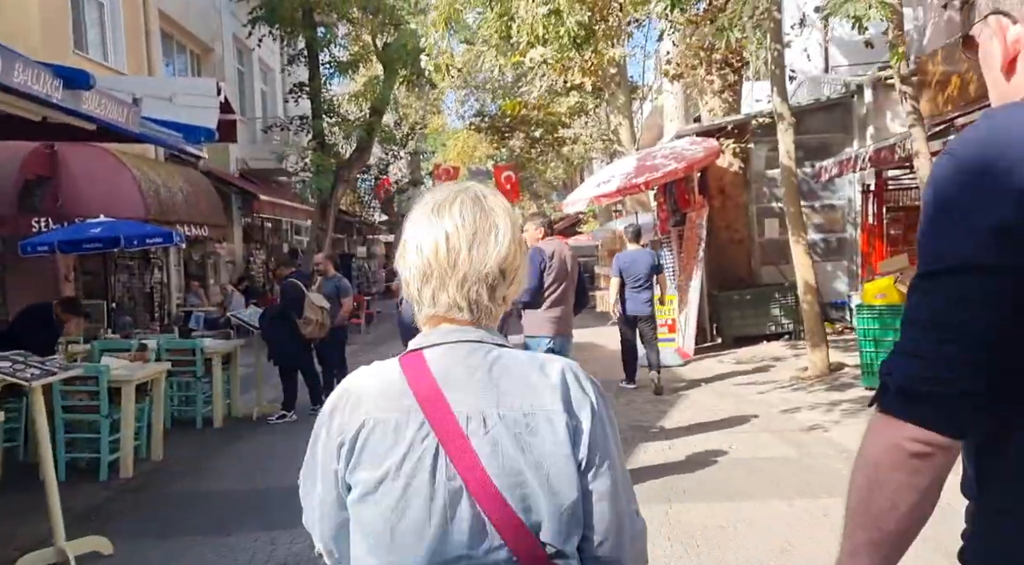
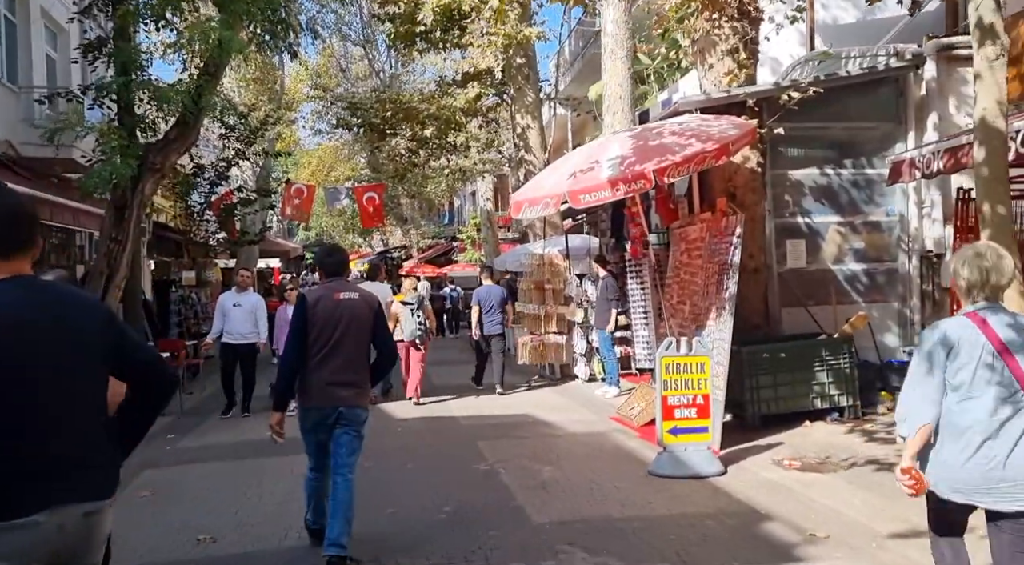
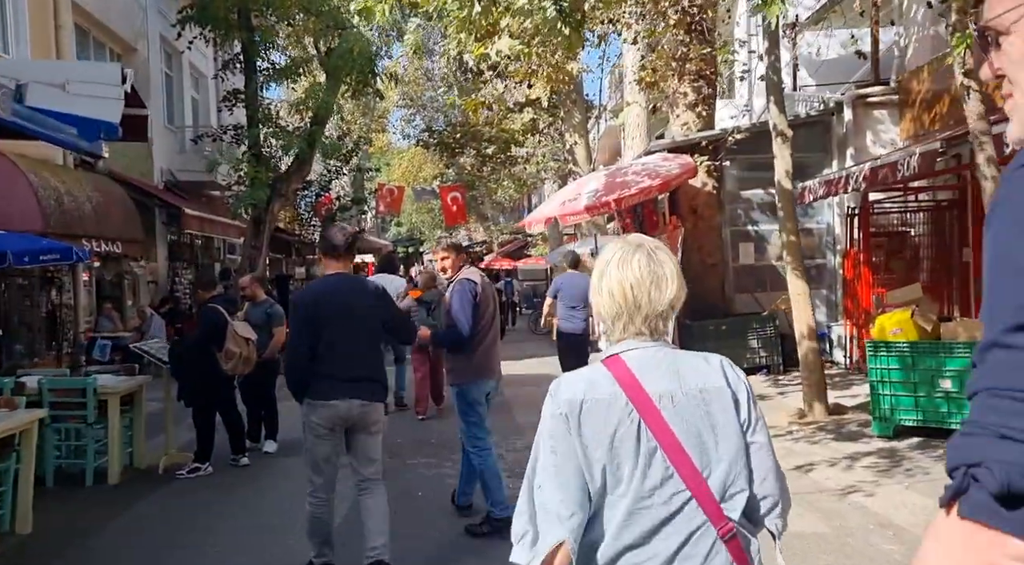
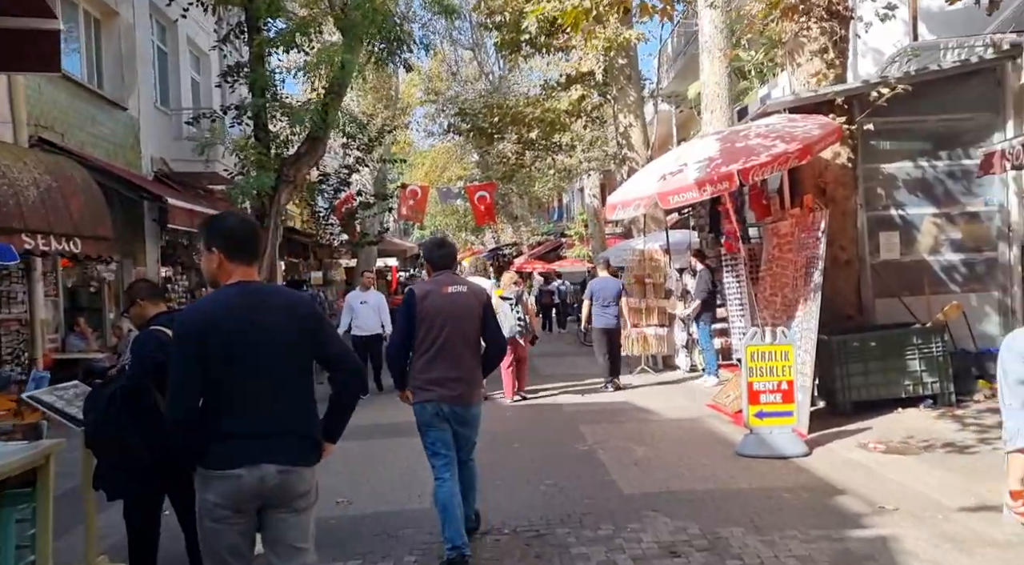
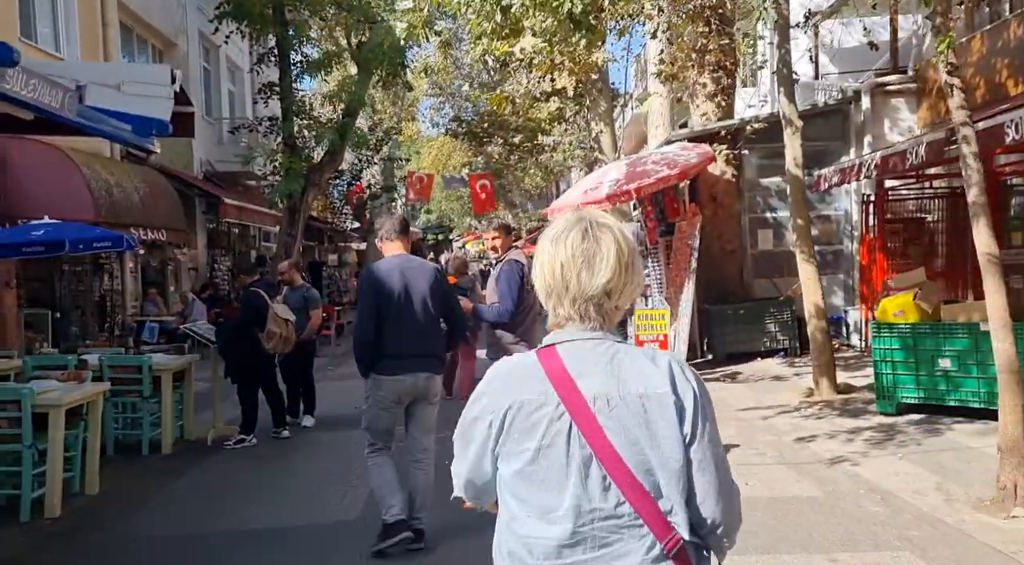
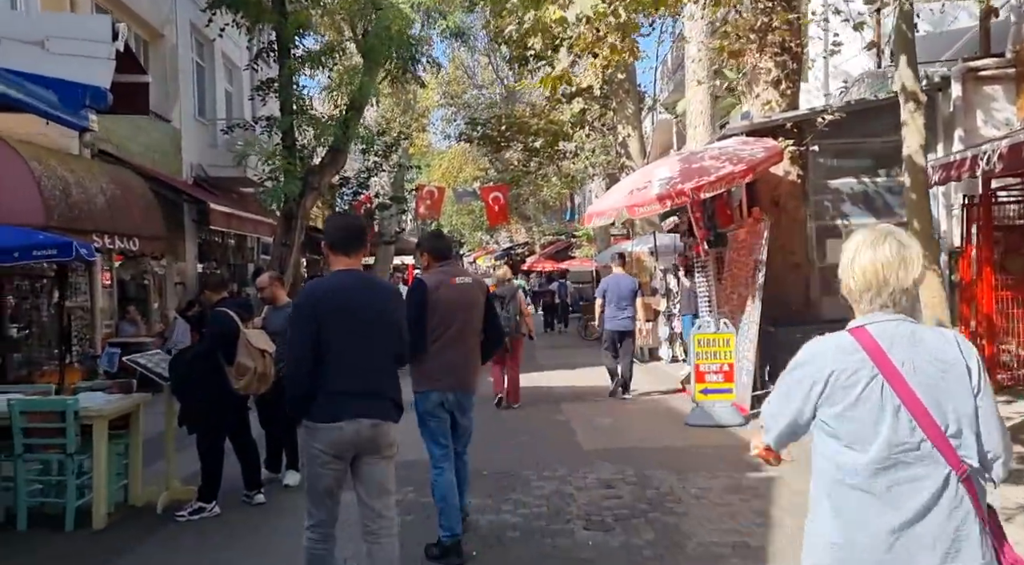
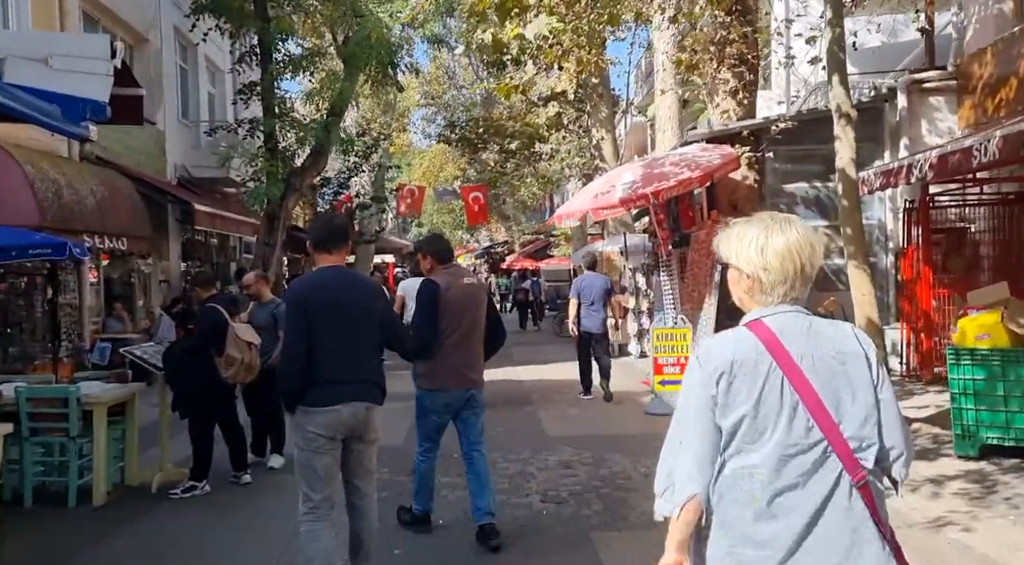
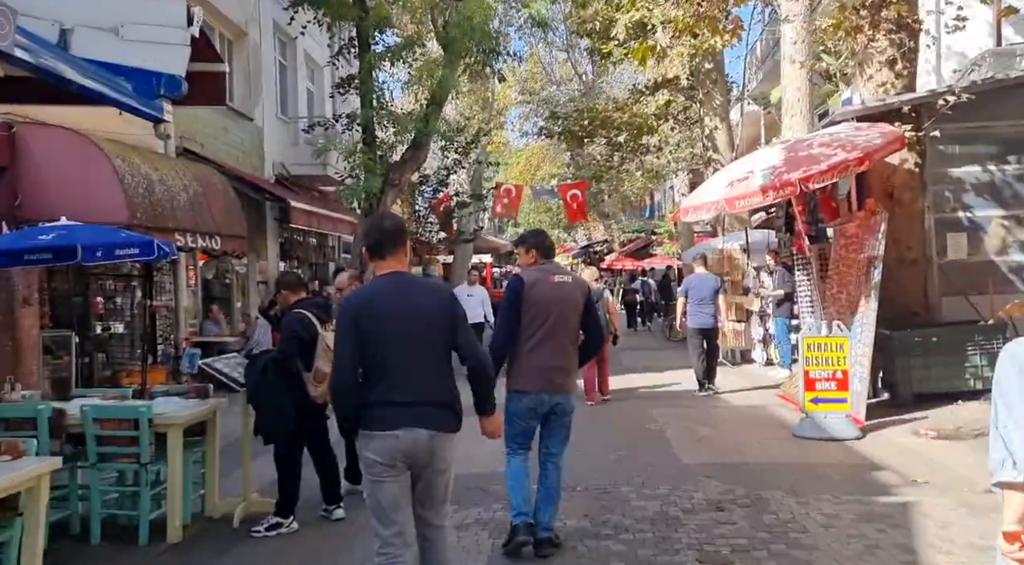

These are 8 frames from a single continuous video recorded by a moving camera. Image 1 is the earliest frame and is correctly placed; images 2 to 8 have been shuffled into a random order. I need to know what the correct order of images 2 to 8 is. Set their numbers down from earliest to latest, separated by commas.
5, 3, 7, 6, 8, 4, 2
